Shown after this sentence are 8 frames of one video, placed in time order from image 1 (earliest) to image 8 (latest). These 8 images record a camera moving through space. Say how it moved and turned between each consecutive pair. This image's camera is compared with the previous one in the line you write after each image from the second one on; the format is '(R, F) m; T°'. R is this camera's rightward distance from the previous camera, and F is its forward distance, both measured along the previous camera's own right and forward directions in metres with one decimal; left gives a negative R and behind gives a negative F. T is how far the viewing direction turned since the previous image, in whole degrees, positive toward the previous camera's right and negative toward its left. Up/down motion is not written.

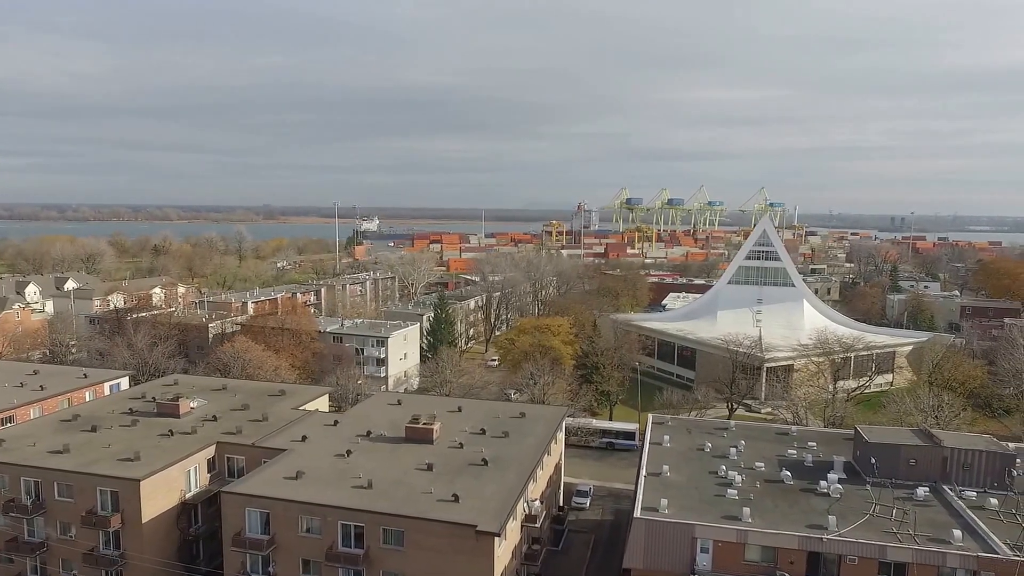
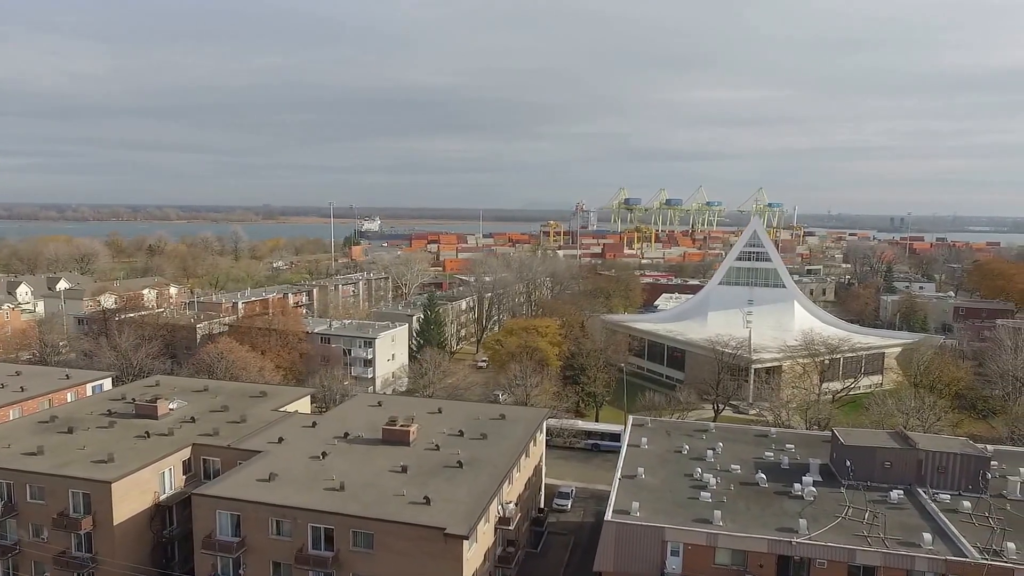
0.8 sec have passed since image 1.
(+0.6, +0.1) m; 0°
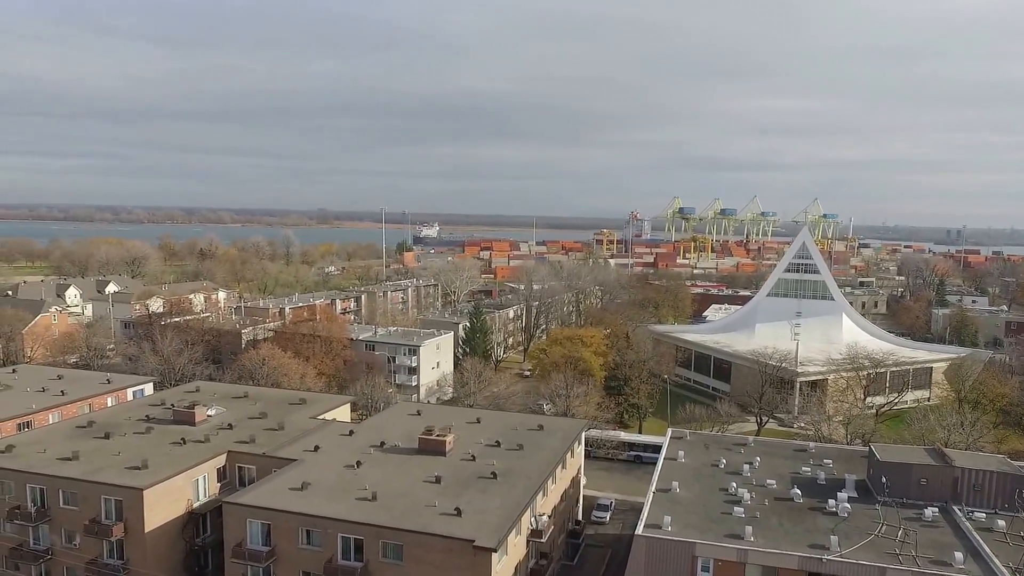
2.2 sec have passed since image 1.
(+0.3, -0.4) m; -4°
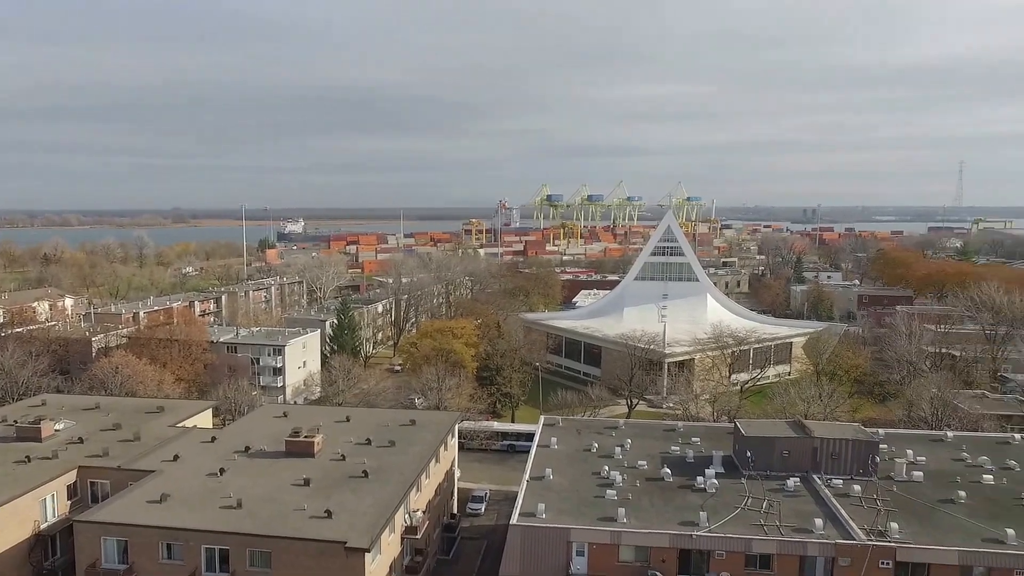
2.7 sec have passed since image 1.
(+0.3, +0.7) m; +10°
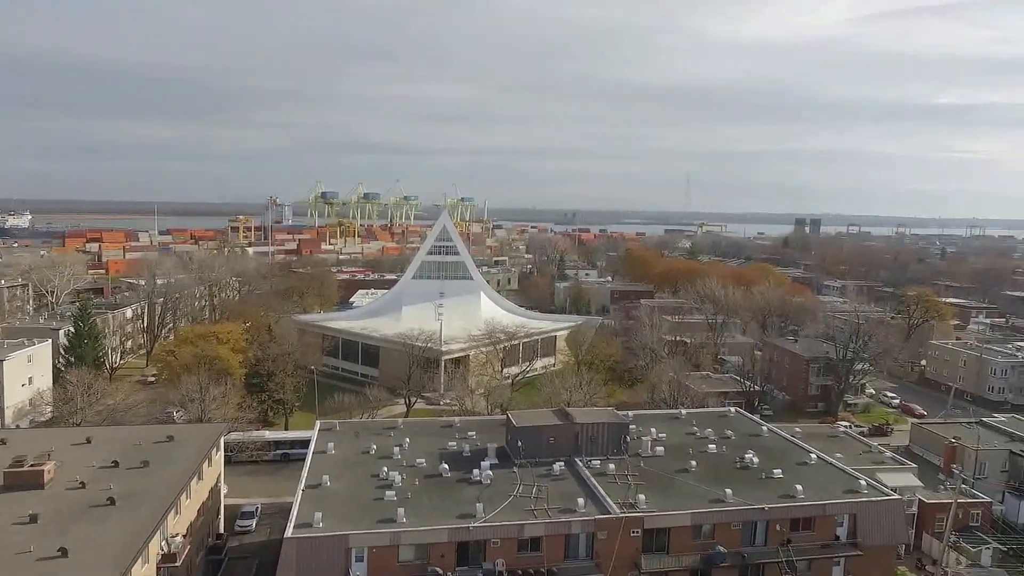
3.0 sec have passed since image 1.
(0.0, 0.0) m; +18°
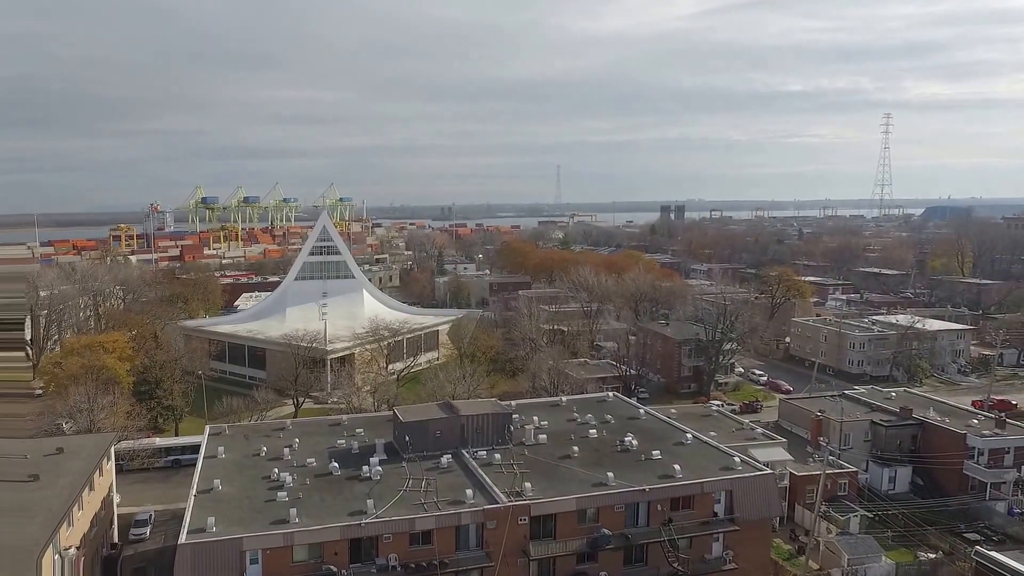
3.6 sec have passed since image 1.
(-0.3, -1.4) m; +10°
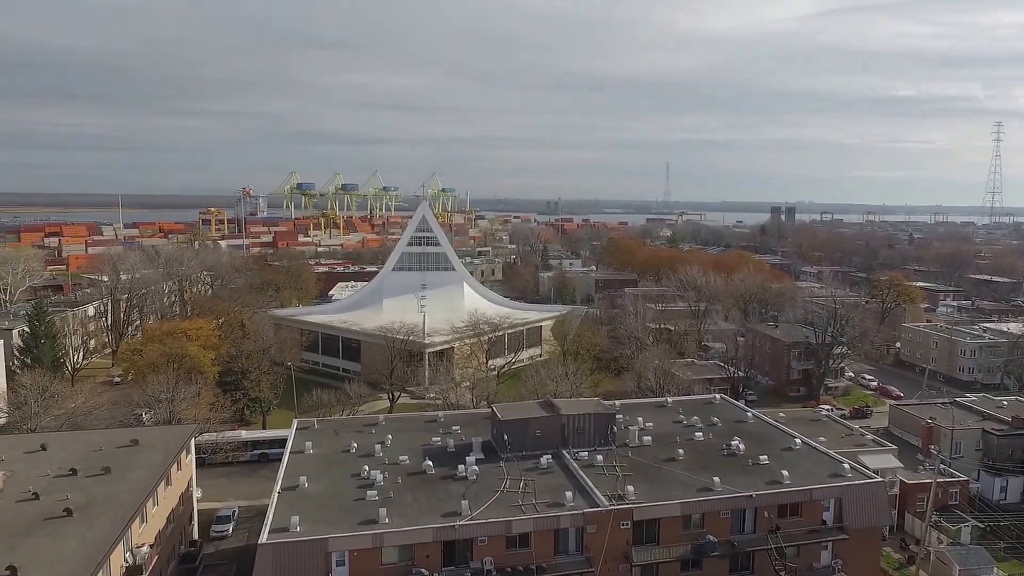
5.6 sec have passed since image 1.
(0.0, +2.1) m; -9°
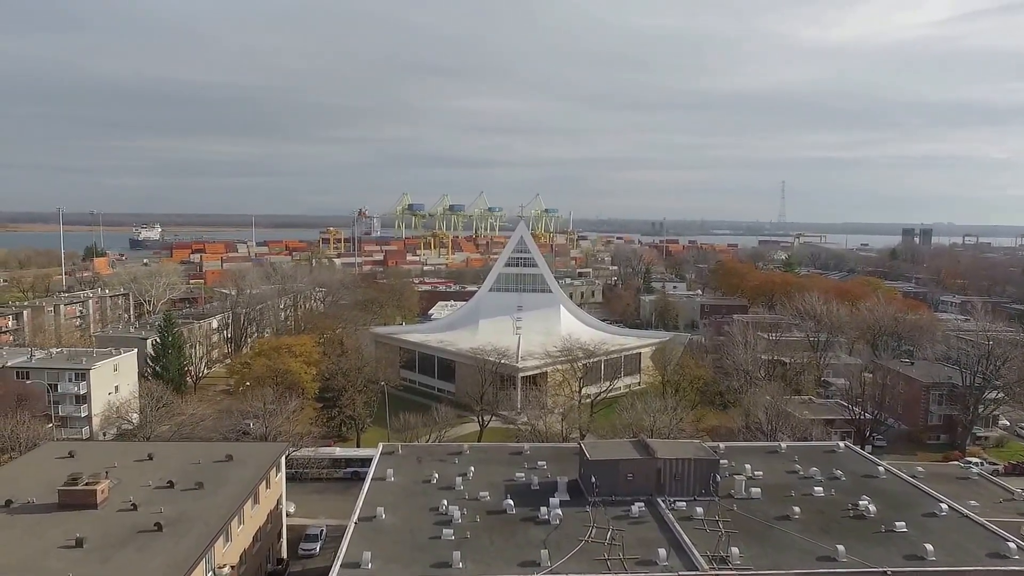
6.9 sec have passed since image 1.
(+0.2, +0.8) m; -8°
